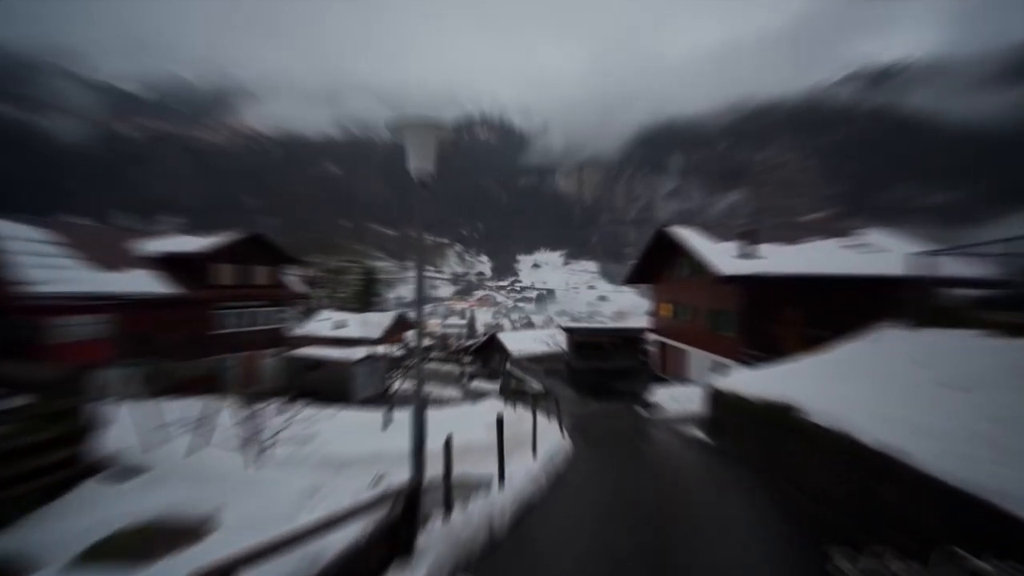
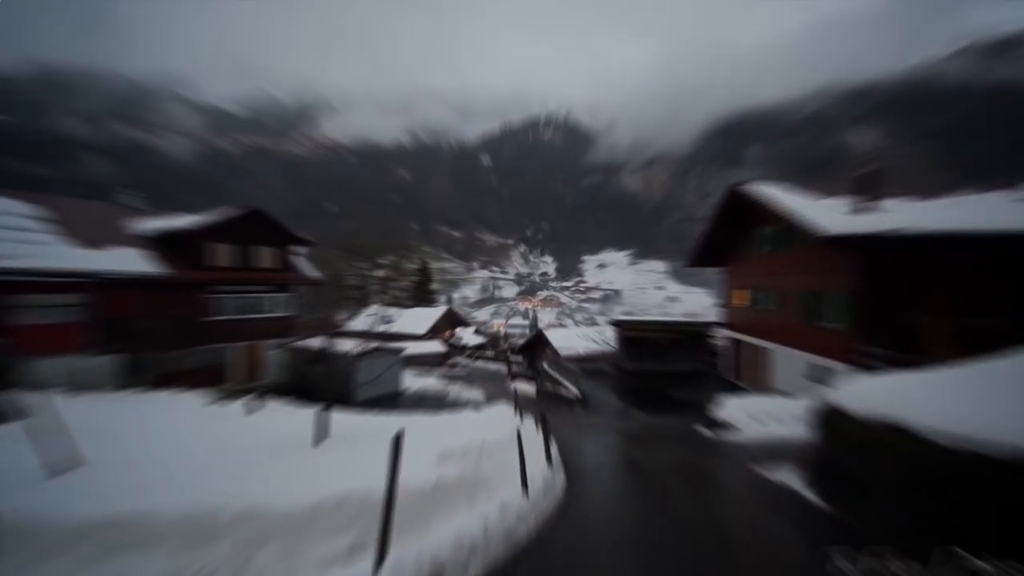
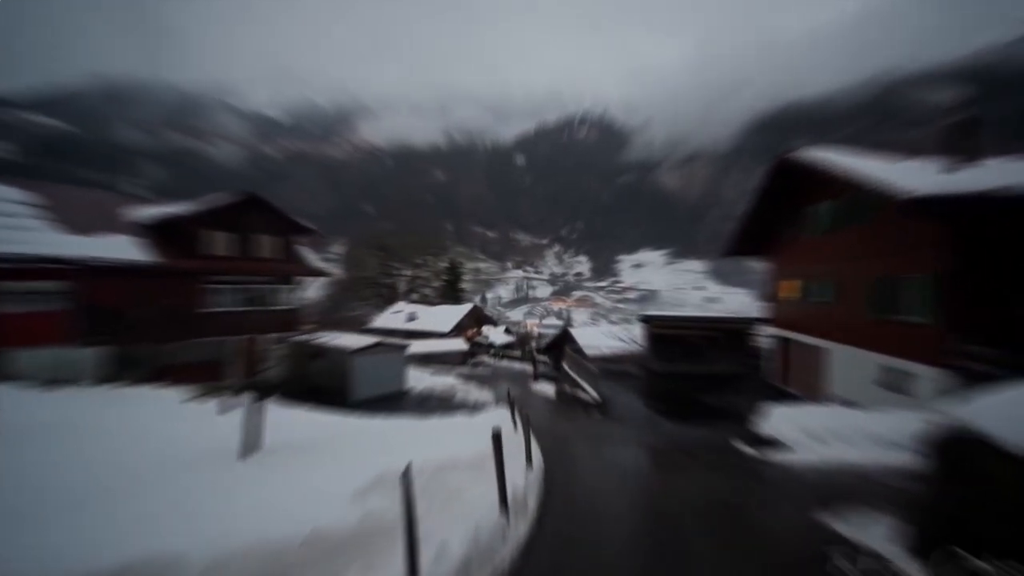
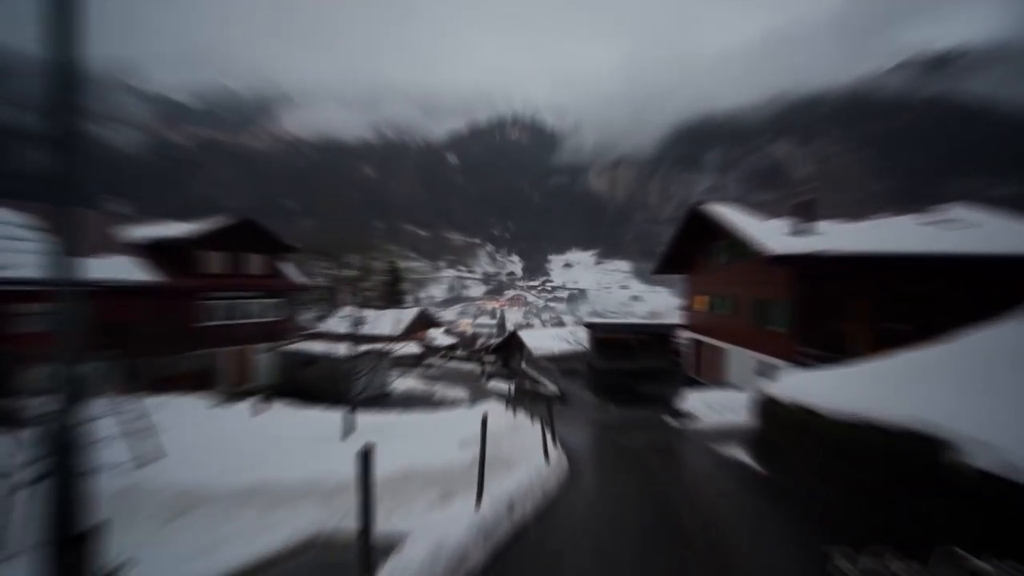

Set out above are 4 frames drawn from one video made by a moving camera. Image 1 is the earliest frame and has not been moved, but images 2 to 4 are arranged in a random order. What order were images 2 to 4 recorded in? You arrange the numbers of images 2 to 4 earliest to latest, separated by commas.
4, 2, 3
